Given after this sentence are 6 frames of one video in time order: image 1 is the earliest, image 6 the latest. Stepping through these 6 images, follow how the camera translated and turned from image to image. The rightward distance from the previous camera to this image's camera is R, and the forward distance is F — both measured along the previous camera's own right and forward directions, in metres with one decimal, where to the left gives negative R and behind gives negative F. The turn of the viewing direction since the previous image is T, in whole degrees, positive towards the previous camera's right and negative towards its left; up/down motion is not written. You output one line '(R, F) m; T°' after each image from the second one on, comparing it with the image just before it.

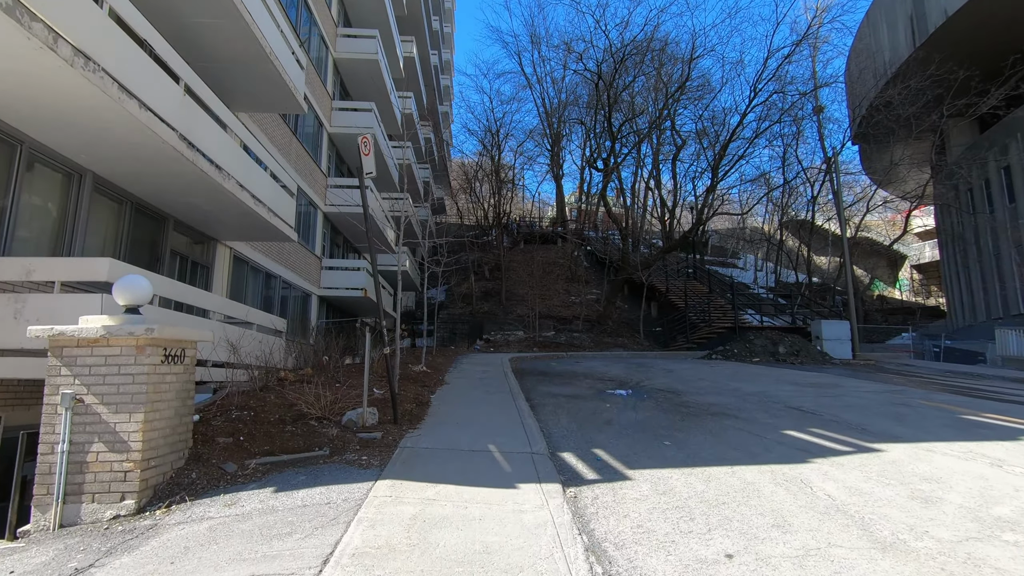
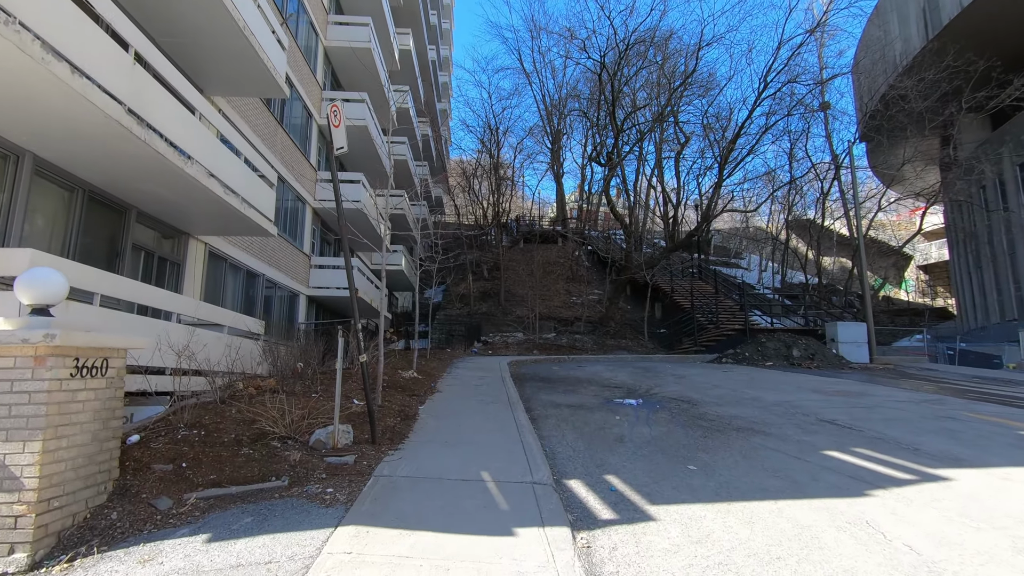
(0.0, +0.9) m; 0°
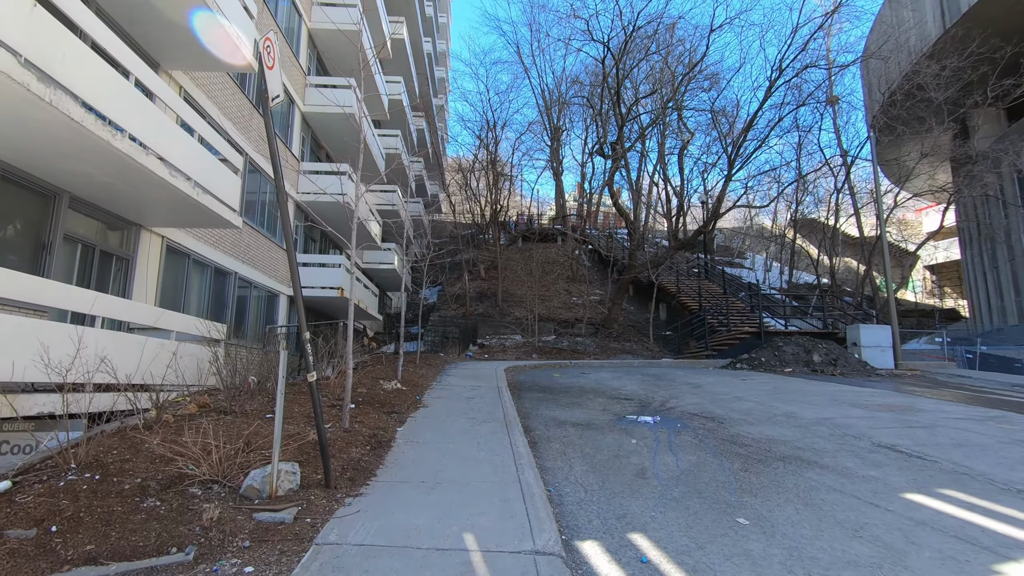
(0.0, +1.2) m; 0°
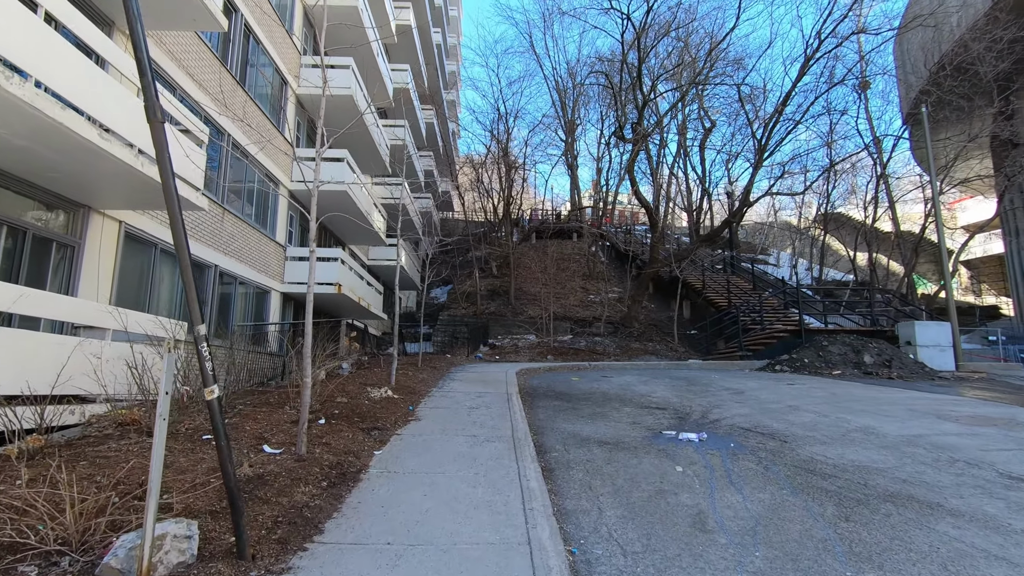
(+0.1, +1.3) m; -2°
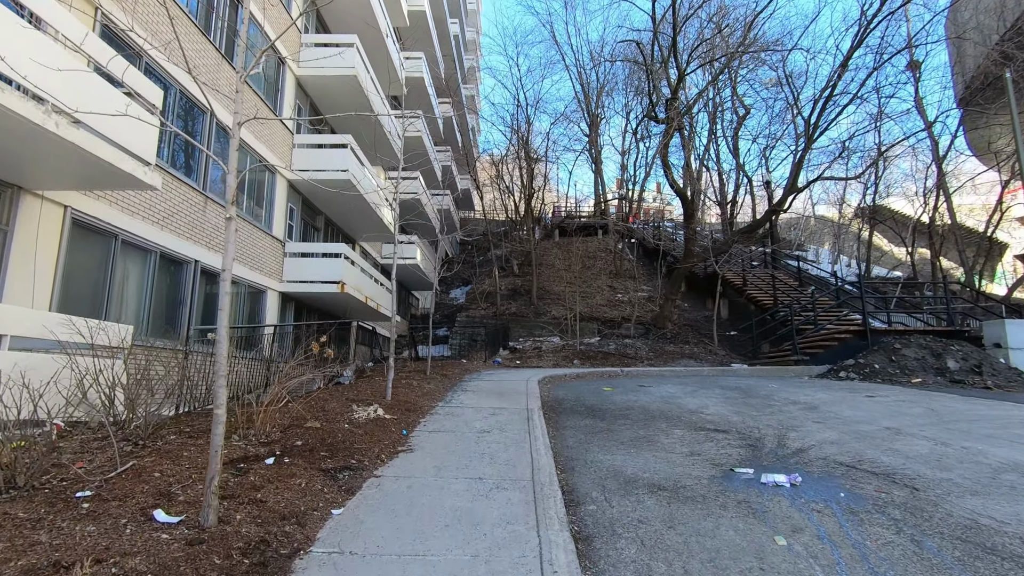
(0.0, +1.5) m; -2°
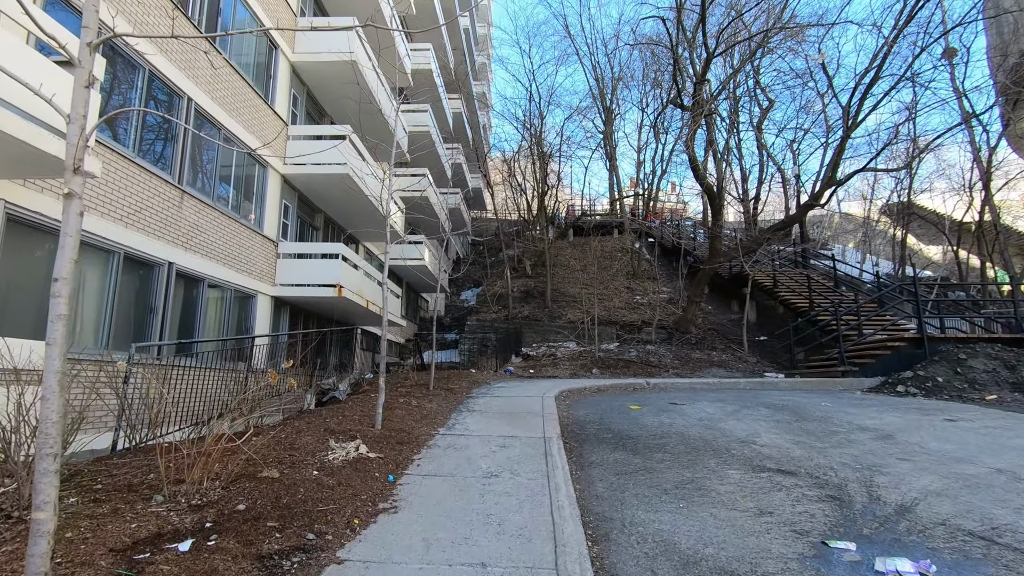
(0.0, +1.1) m; -1°
